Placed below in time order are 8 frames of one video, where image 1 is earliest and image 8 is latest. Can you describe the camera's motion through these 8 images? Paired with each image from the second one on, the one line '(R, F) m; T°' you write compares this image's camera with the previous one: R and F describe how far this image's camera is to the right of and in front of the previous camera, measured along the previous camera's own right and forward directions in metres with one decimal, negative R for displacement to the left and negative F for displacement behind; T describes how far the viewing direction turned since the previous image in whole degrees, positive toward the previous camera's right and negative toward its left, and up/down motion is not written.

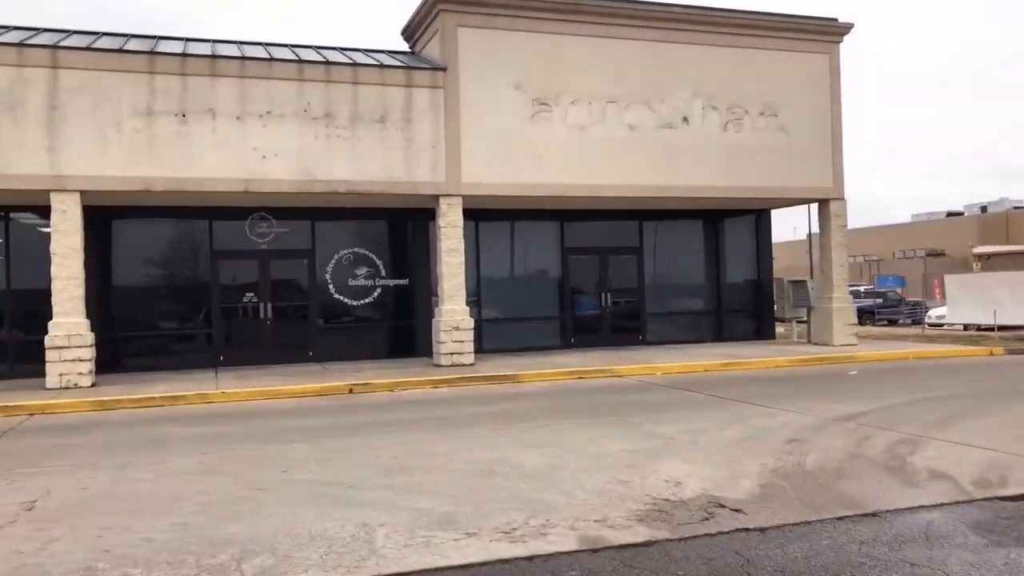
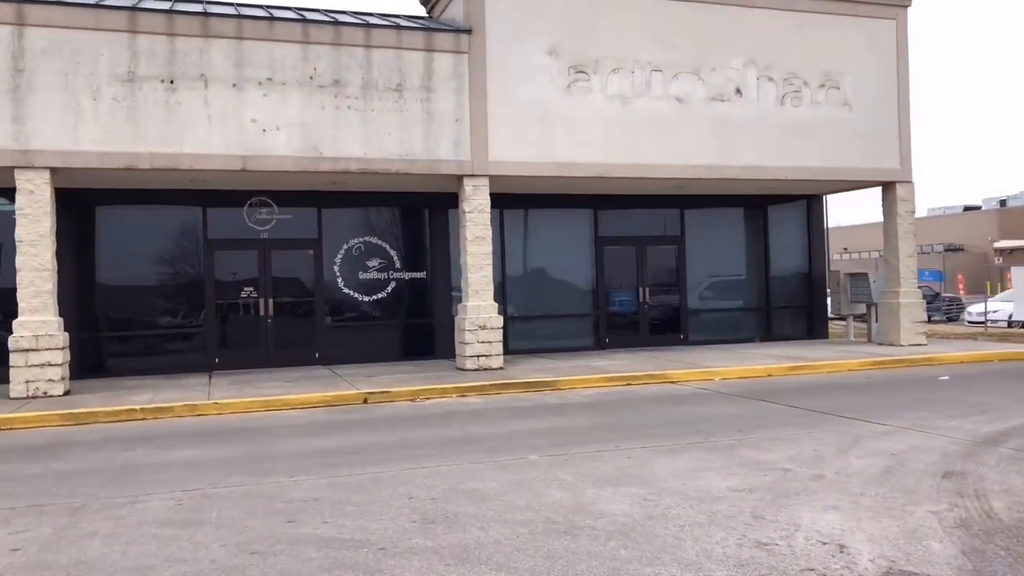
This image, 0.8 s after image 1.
(-0.5, +2.0) m; 0°
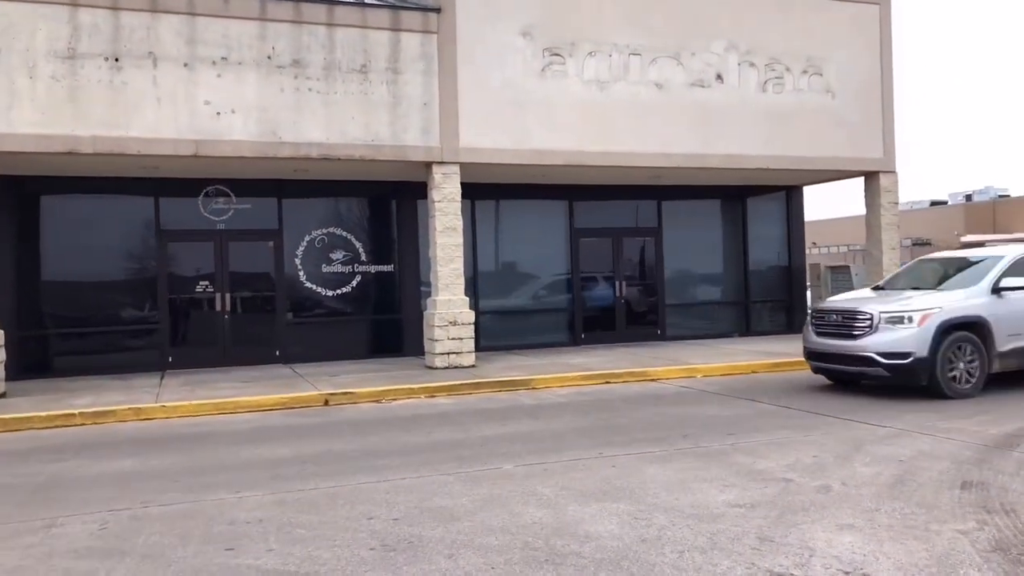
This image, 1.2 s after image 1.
(0.0, +0.8) m; +2°
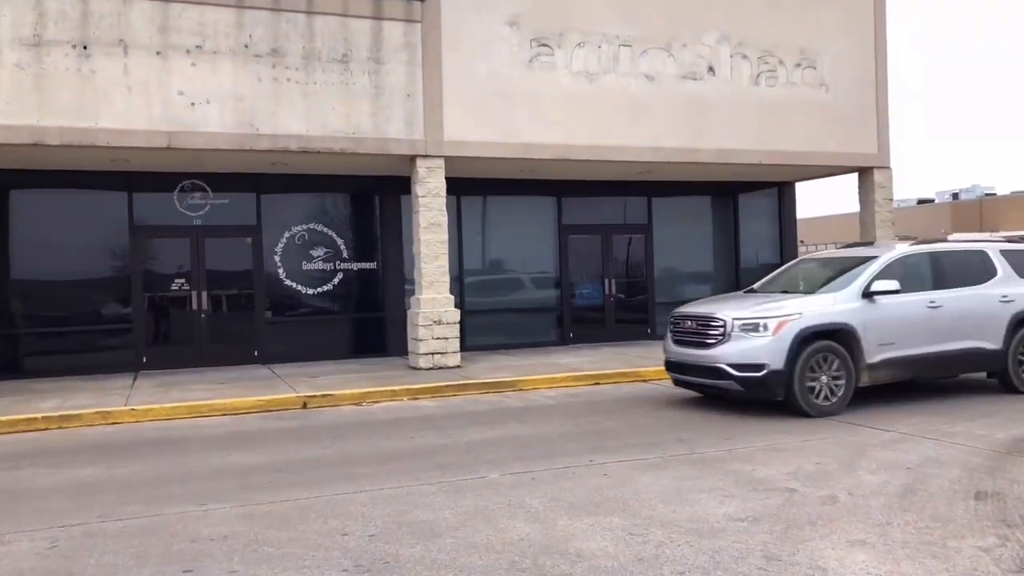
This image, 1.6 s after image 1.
(0.0, +0.4) m; +1°
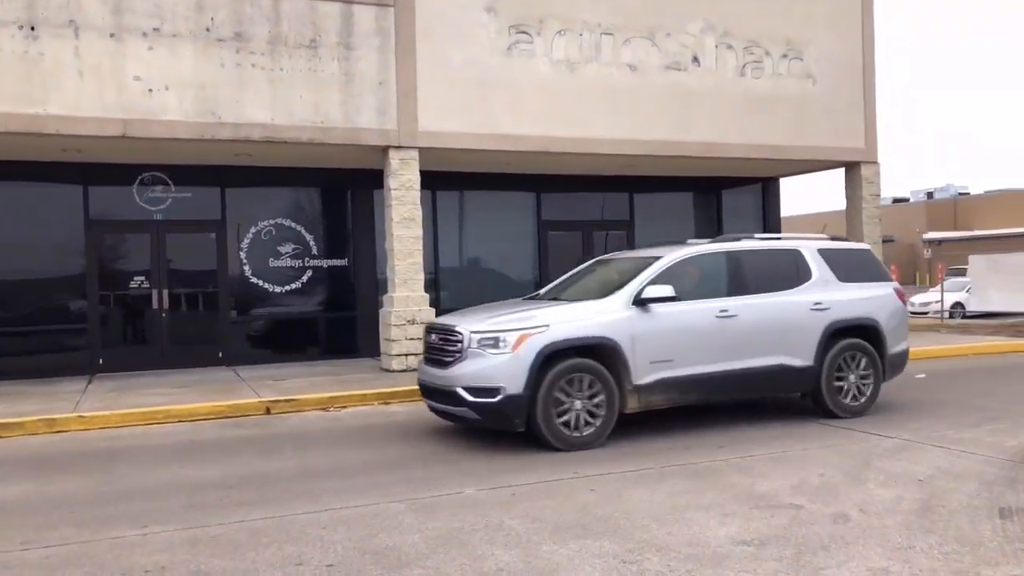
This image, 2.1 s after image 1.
(0.0, +0.6) m; +1°
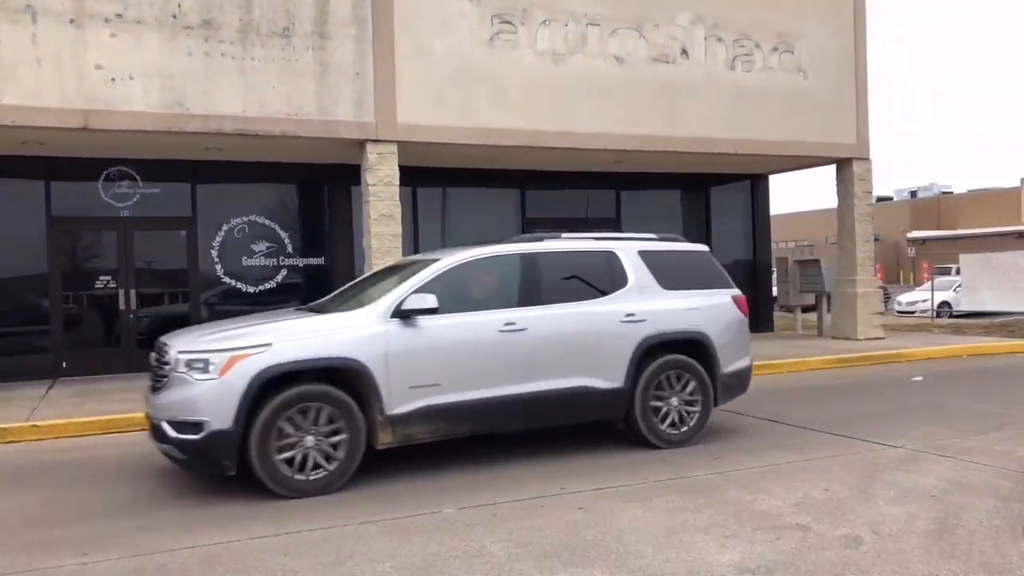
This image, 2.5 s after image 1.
(0.0, +0.5) m; +1°
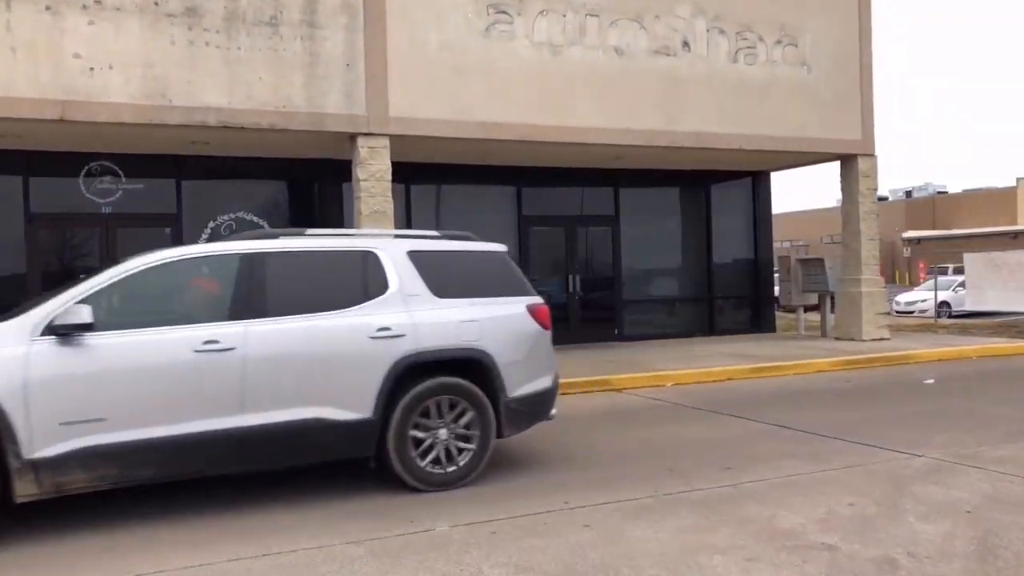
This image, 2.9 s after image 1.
(0.0, +0.4) m; 0°
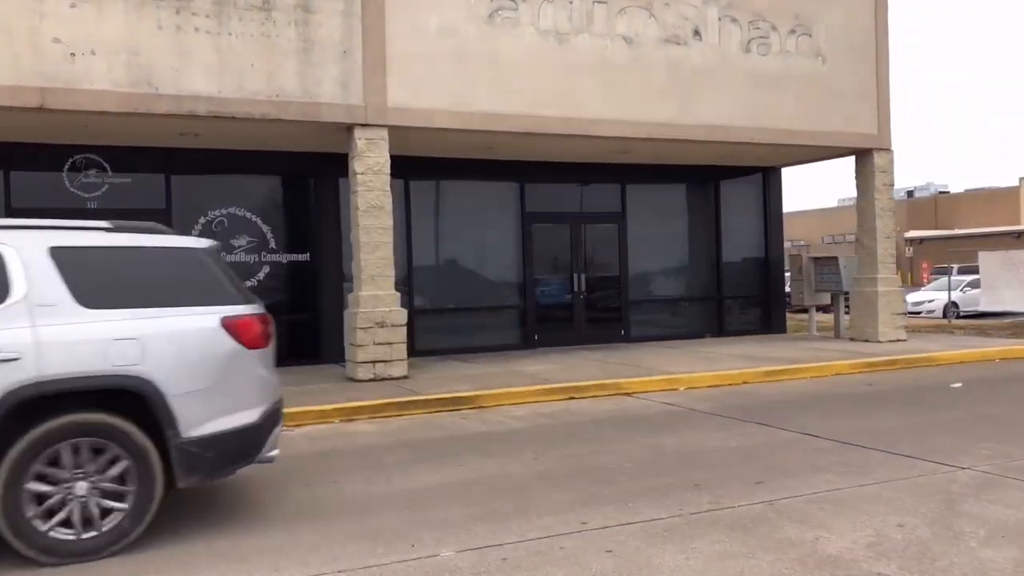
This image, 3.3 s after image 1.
(-0.1, +0.6) m; 0°
